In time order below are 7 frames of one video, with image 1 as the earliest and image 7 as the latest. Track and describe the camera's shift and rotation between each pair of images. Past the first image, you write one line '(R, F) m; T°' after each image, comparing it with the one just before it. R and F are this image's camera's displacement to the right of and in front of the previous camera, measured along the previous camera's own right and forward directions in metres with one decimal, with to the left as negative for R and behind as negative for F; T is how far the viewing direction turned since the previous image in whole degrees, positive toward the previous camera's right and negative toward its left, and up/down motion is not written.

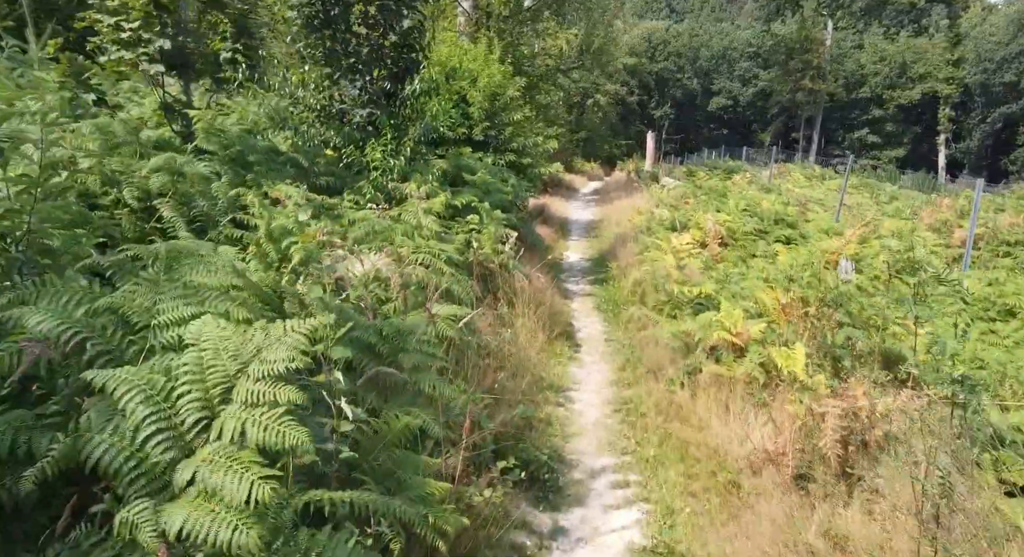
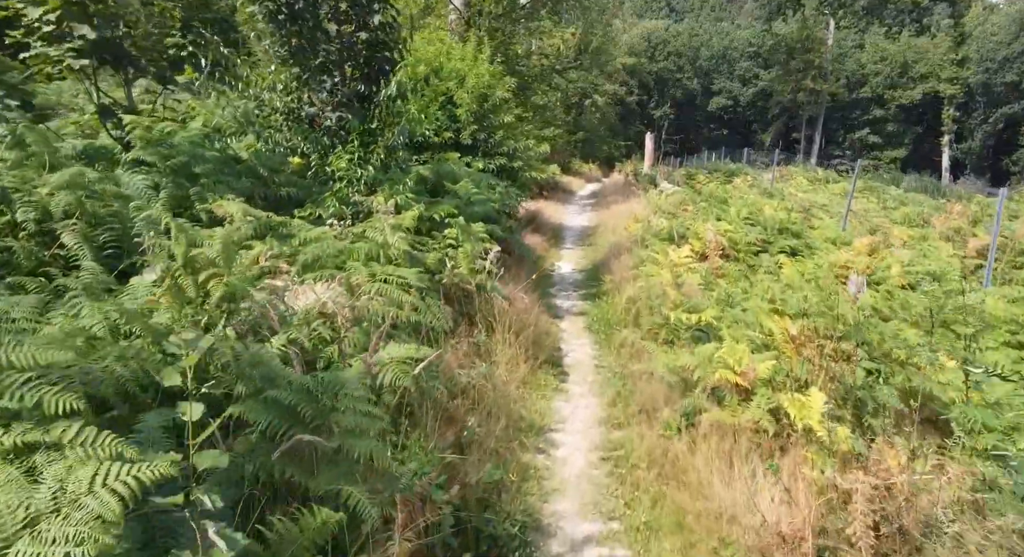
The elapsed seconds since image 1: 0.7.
(+0.2, +0.7) m; 0°
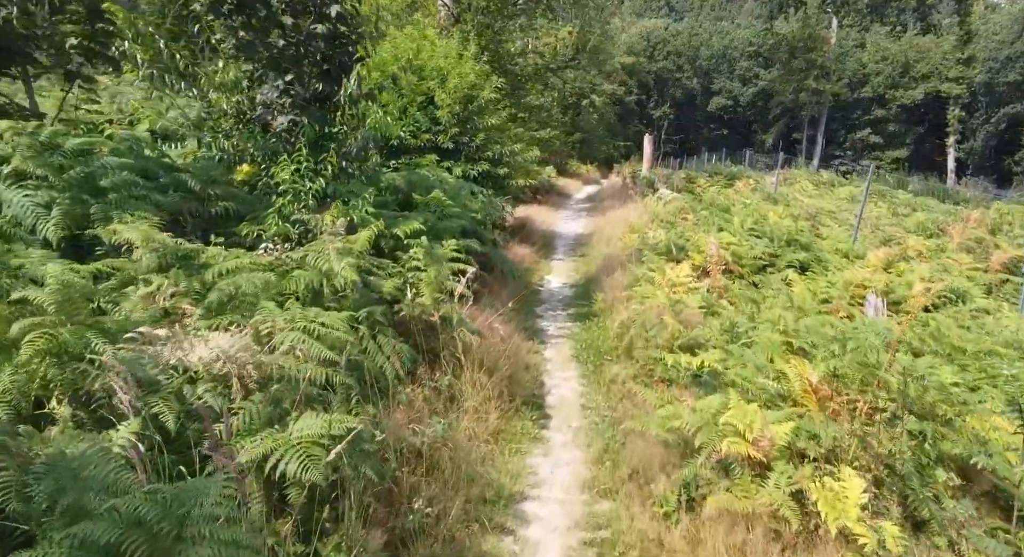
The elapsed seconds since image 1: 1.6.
(+0.2, +0.9) m; 0°
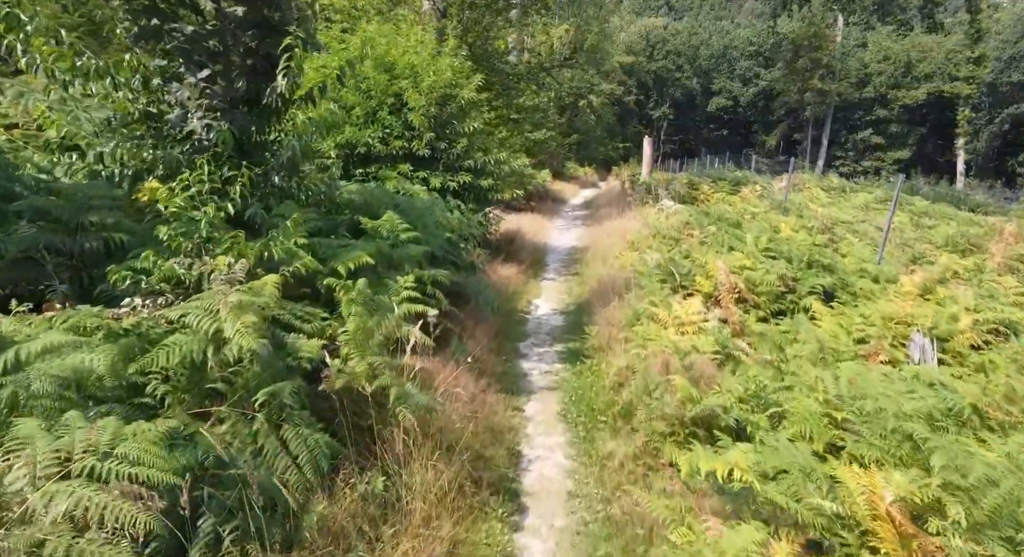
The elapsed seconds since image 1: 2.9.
(+0.2, +1.4) m; 0°
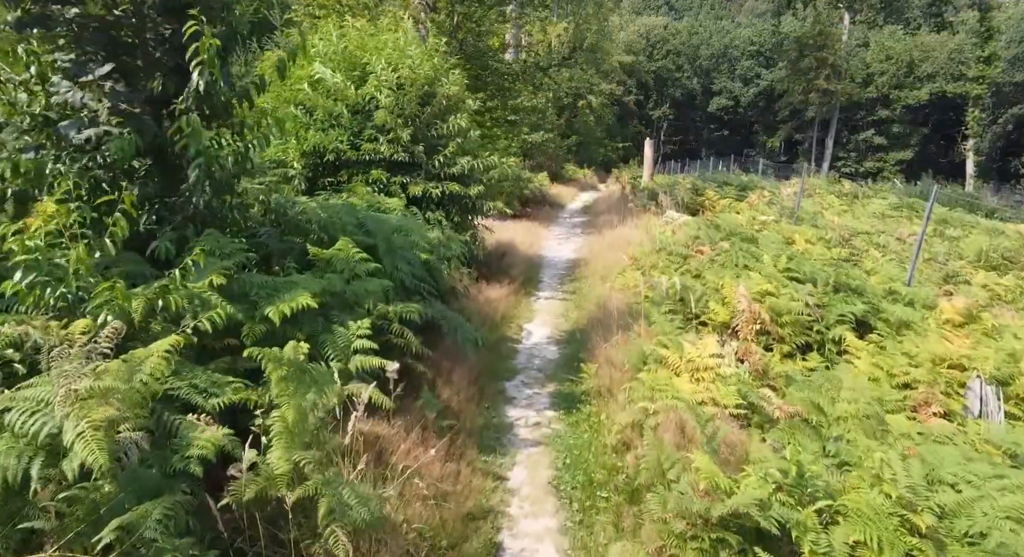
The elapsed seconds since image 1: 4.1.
(+0.1, +1.1) m; 0°
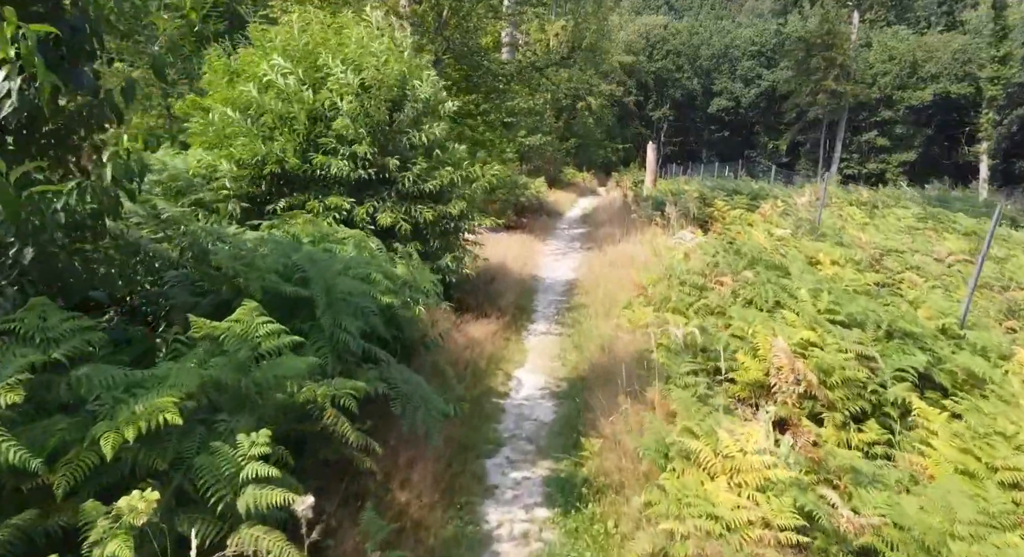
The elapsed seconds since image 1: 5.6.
(+0.1, +1.5) m; 0°
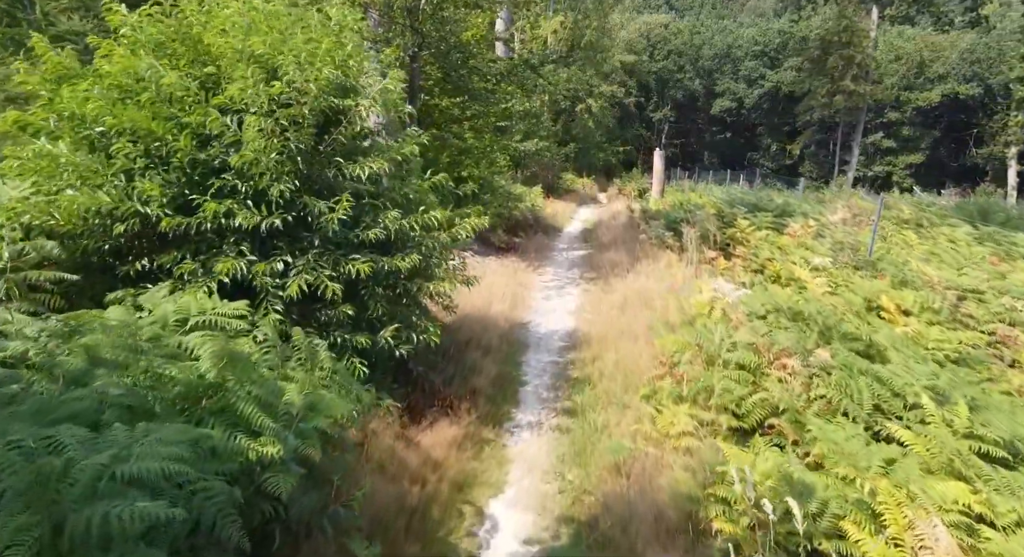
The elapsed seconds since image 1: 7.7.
(+0.2, +2.6) m; 0°
